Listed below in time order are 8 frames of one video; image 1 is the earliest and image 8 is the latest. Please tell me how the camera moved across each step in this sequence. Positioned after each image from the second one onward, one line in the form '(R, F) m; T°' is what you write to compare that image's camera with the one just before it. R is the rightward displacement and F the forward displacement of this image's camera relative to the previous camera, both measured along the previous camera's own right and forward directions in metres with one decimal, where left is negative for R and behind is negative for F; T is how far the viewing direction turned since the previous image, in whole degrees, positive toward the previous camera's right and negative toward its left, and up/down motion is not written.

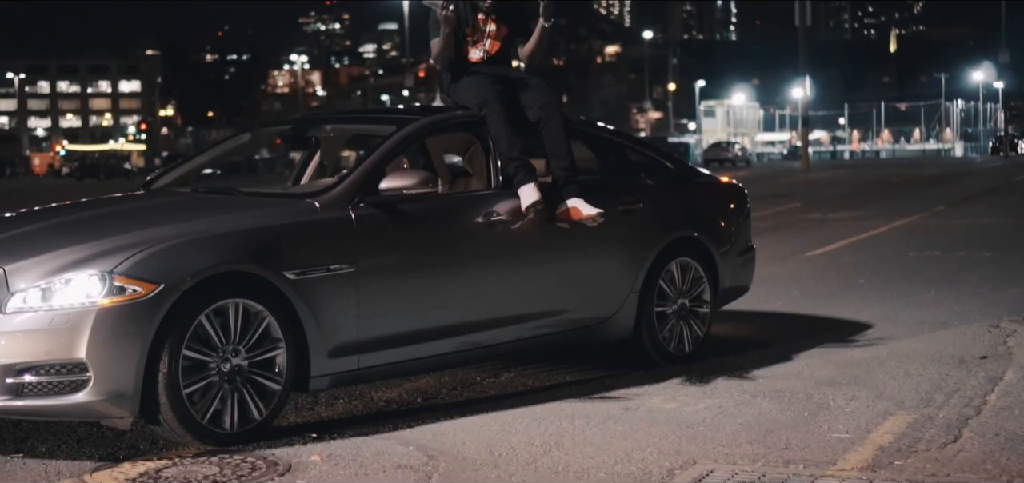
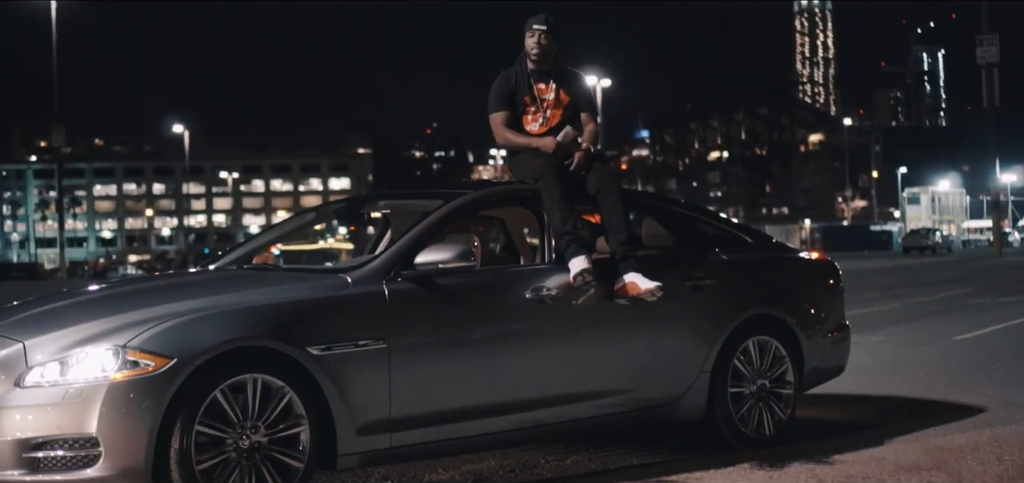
(+0.7, +0.2) m; -9°
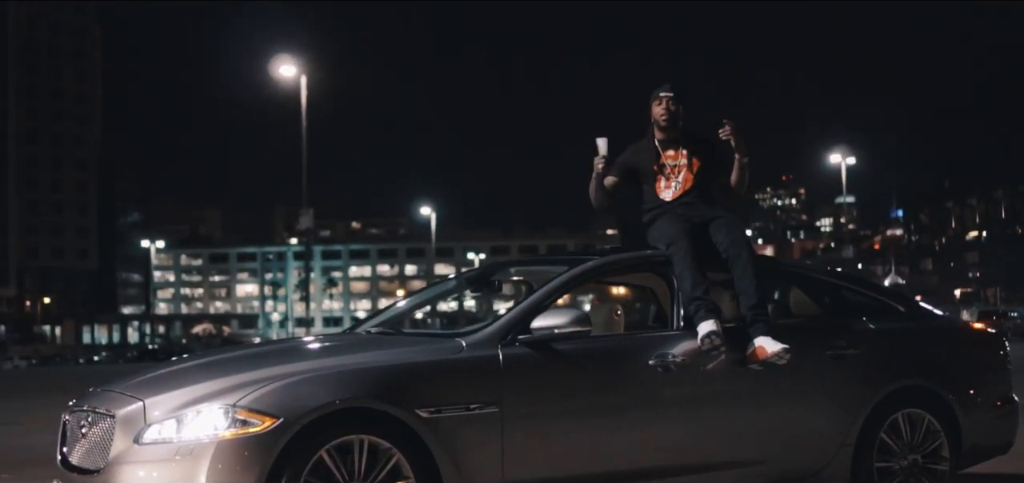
(+0.6, +0.1) m; -12°
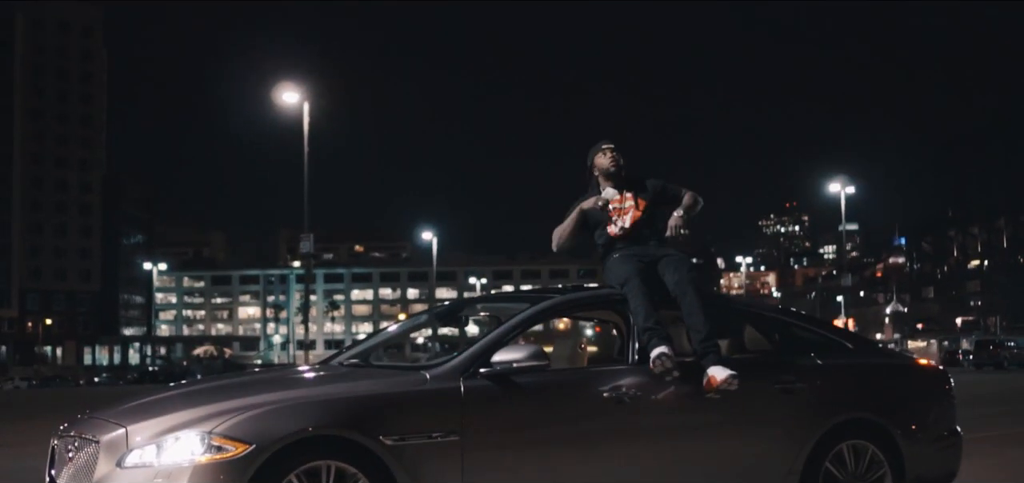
(+0.2, -0.4) m; 0°
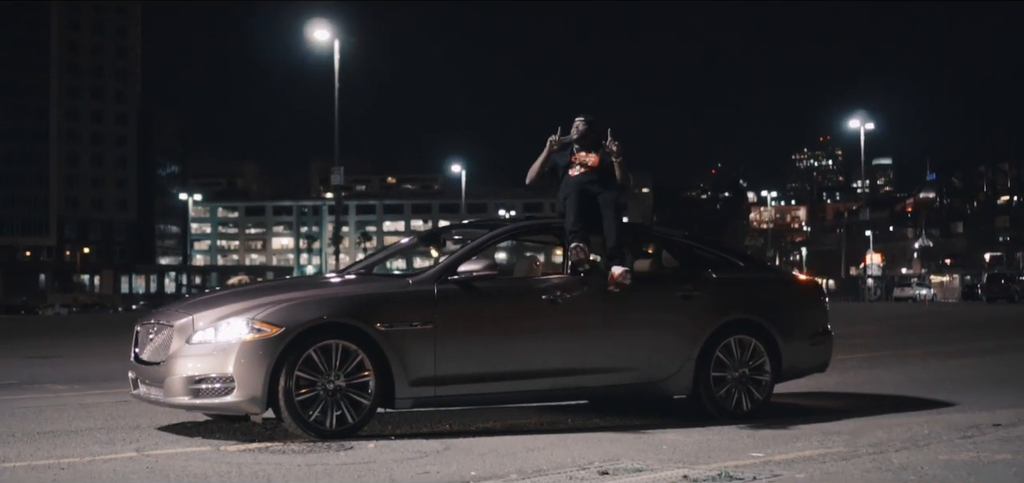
(+0.5, -2.2) m; -2°
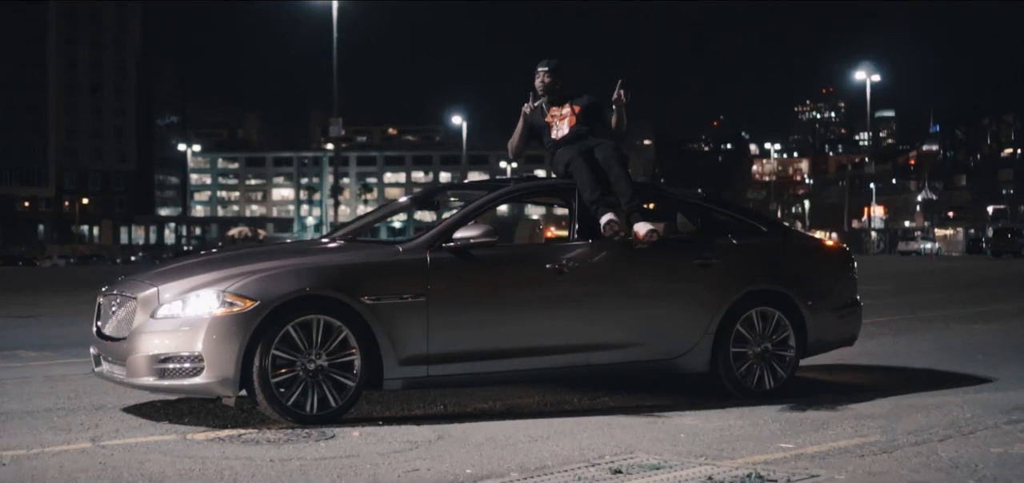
(0.0, +0.8) m; 0°
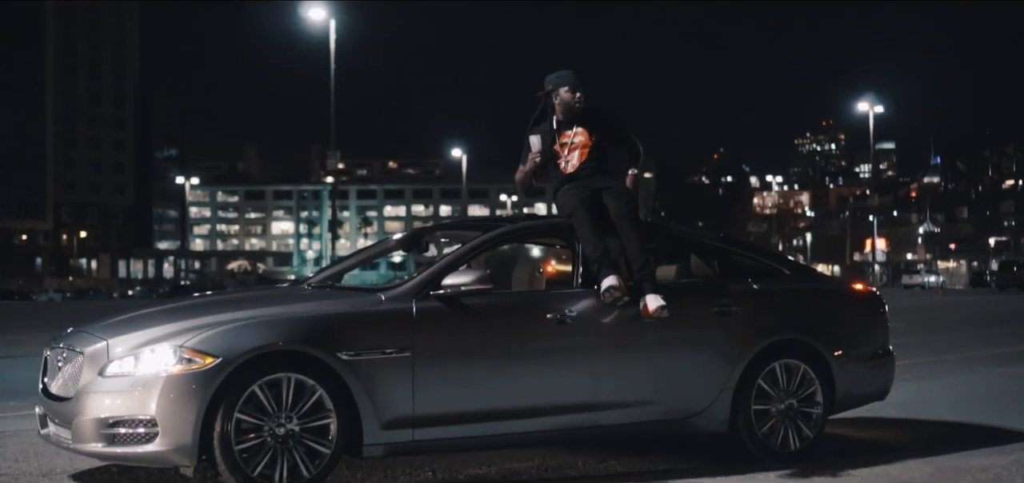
(0.0, +0.8) m; 0°
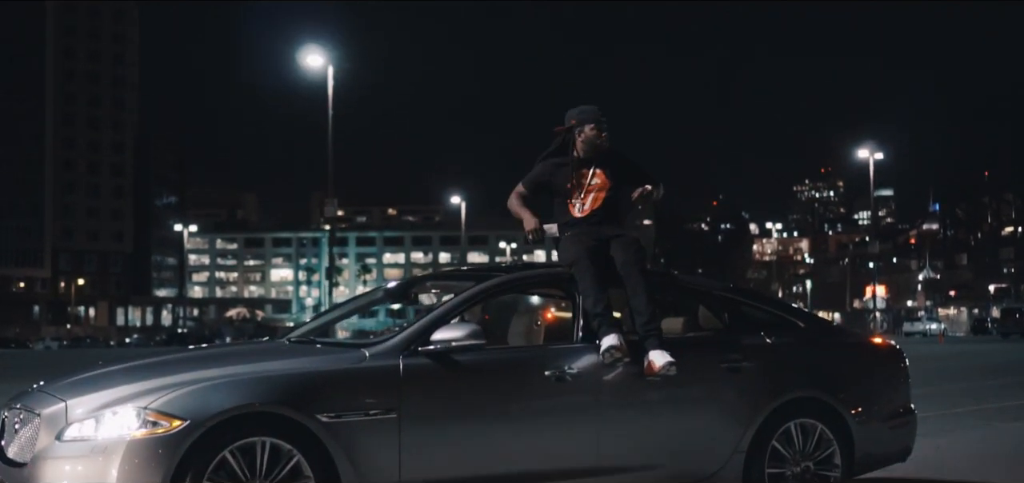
(0.0, +0.5) m; 0°
